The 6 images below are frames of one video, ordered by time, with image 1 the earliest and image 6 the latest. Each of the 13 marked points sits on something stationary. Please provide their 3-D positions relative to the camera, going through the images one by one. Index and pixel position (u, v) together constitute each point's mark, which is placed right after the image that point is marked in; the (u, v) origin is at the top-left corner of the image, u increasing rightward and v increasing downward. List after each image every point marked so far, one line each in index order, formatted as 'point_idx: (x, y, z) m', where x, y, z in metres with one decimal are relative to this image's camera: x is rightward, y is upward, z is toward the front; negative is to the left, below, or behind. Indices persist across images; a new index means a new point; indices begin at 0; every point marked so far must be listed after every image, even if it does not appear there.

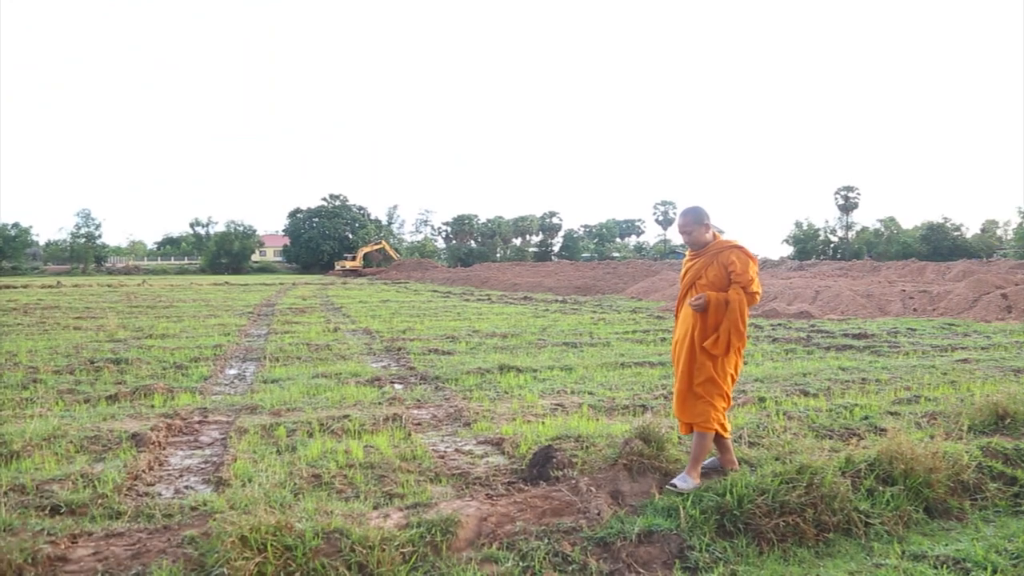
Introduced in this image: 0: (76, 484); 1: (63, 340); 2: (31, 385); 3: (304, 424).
0: (-2.4, -1.1, +4.4) m
1: (-5.4, -0.6, +9.8) m
2: (-4.2, -0.9, +7.0) m
3: (-1.4, -0.9, +5.5) m
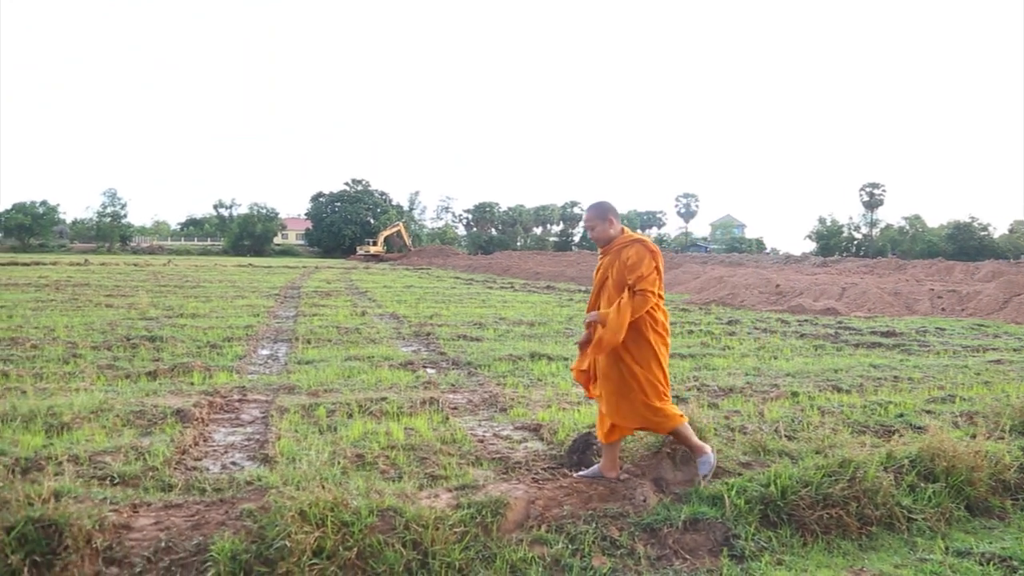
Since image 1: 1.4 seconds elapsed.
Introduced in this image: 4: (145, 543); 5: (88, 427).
0: (-2.1, -0.9, +4.5) m
1: (-5.1, -0.3, +9.9) m
2: (-3.9, -0.6, +7.2) m
3: (-1.2, -0.8, +5.6) m
4: (-1.4, -1.0, +3.2) m
5: (-2.6, -0.9, +5.0) m
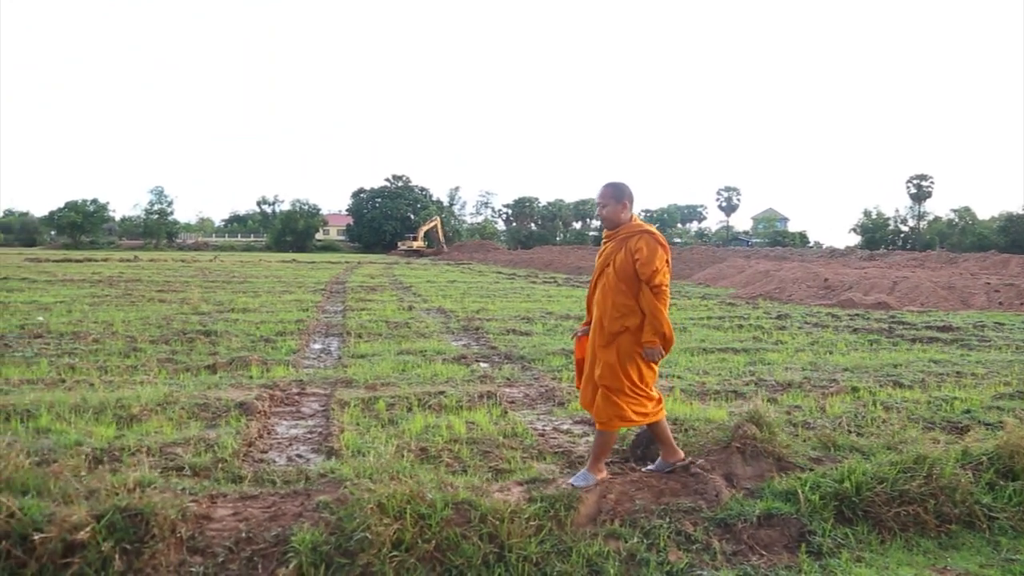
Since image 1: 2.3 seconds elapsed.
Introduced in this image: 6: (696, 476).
0: (-1.8, -0.9, +4.6) m
1: (-4.5, -0.3, +10.1) m
2: (-3.4, -0.6, +7.3) m
3: (-0.8, -0.8, +5.6) m
4: (-1.1, -1.0, +3.3) m
5: (-2.2, -0.8, +5.1) m
6: (+0.9, -0.9, +3.9) m
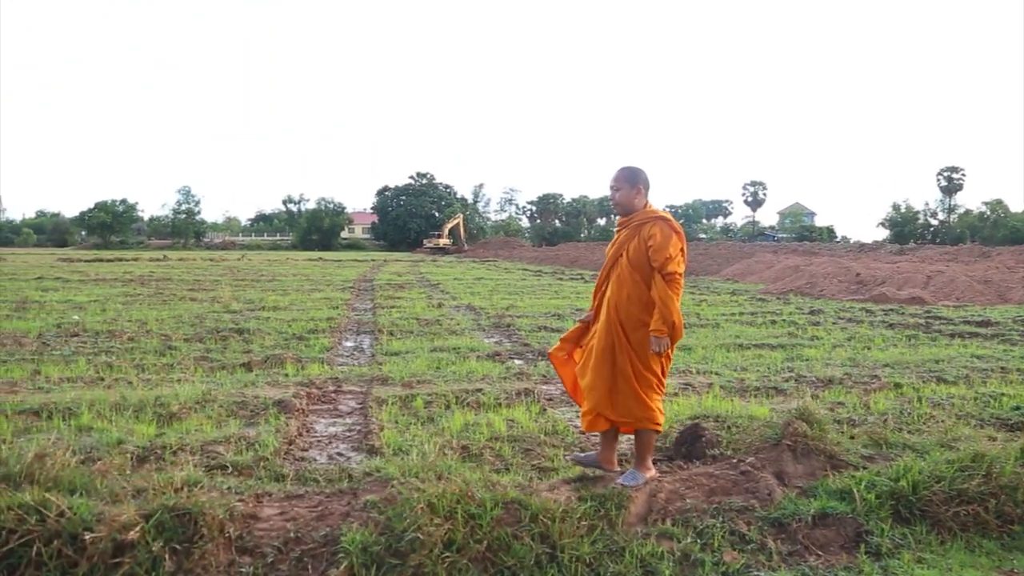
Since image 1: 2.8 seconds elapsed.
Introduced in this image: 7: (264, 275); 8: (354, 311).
0: (-1.6, -0.9, +4.6) m
1: (-4.1, -0.3, +10.2) m
2: (-3.1, -0.6, +7.3) m
3: (-0.5, -0.8, +5.6) m
4: (-0.9, -1.0, +3.3) m
5: (-2.0, -0.8, +5.1) m
6: (+1.1, -0.9, +3.8) m
7: (-4.4, +0.2, +14.6) m
8: (-2.0, -0.3, +10.3) m
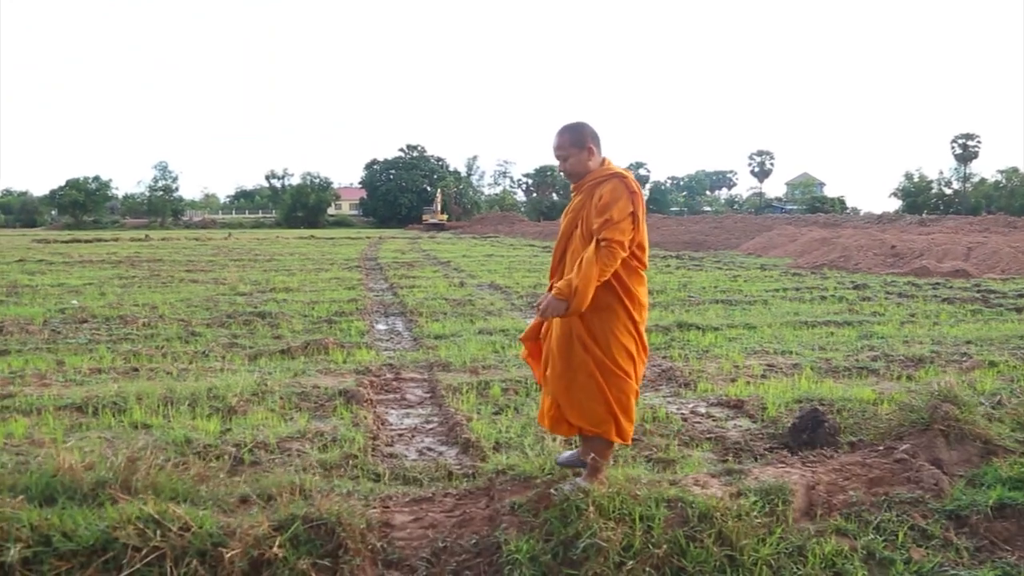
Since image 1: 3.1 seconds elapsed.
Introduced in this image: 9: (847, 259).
0: (-1.0, -0.8, +4.1) m
1: (-3.8, 0.0, +9.6) m
2: (-2.7, -0.4, +6.8) m
3: (0.0, -0.6, +5.2) m
4: (-0.3, -0.9, +2.8) m
5: (-1.5, -0.7, +4.6) m
6: (+1.7, -0.8, +3.5) m
7: (-4.3, +0.6, +13.9) m
8: (-1.7, 0.0, +9.8) m
9: (+4.6, +0.4, +11.1) m
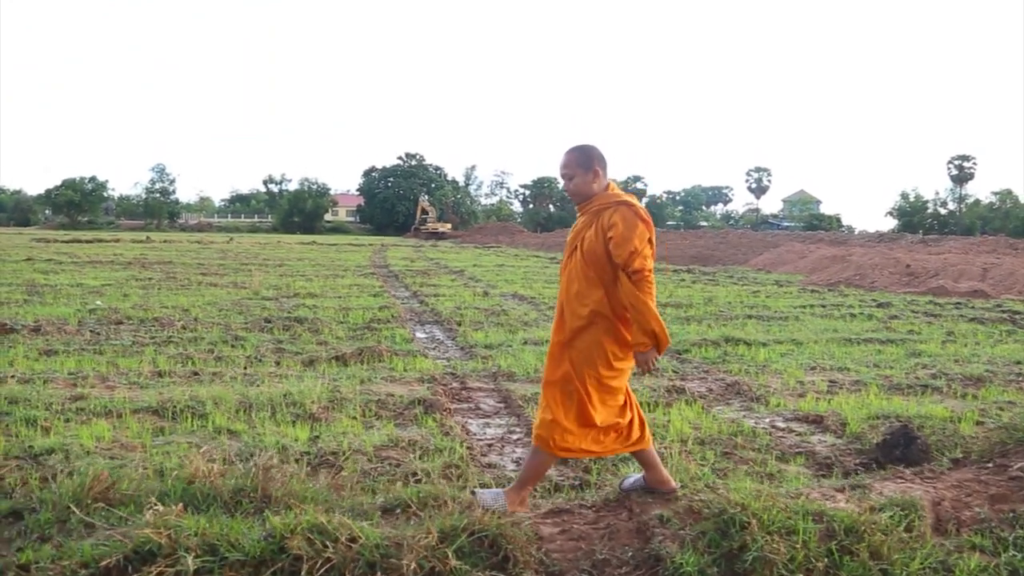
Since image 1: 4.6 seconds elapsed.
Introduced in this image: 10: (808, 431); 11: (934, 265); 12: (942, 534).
0: (-0.5, -0.8, +4.1) m
1: (-3.5, -0.1, +9.5) m
2: (-2.3, -0.5, +6.7) m
3: (+0.5, -0.7, +5.2) m
4: (+0.2, -0.9, +2.8) m
5: (-1.0, -0.7, +4.5) m
6: (+2.2, -0.9, +3.5) m
7: (-4.1, +0.5, +13.8) m
8: (-1.4, -0.1, +9.7) m
9: (+4.9, +0.2, +11.3) m
10: (+1.7, -0.8, +4.7) m
11: (+5.8, +0.3, +11.2) m
12: (+1.7, -1.0, +3.2) m
